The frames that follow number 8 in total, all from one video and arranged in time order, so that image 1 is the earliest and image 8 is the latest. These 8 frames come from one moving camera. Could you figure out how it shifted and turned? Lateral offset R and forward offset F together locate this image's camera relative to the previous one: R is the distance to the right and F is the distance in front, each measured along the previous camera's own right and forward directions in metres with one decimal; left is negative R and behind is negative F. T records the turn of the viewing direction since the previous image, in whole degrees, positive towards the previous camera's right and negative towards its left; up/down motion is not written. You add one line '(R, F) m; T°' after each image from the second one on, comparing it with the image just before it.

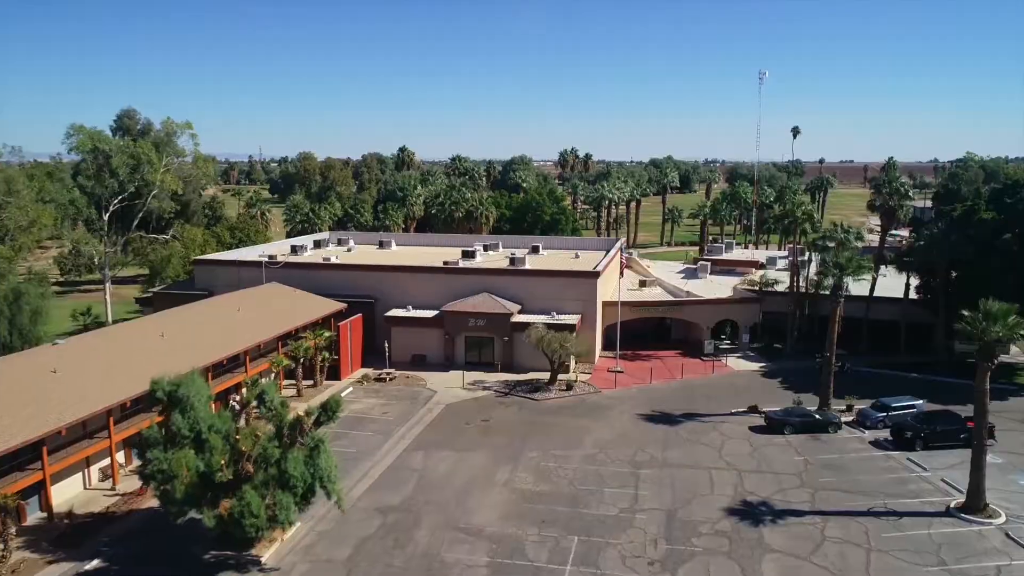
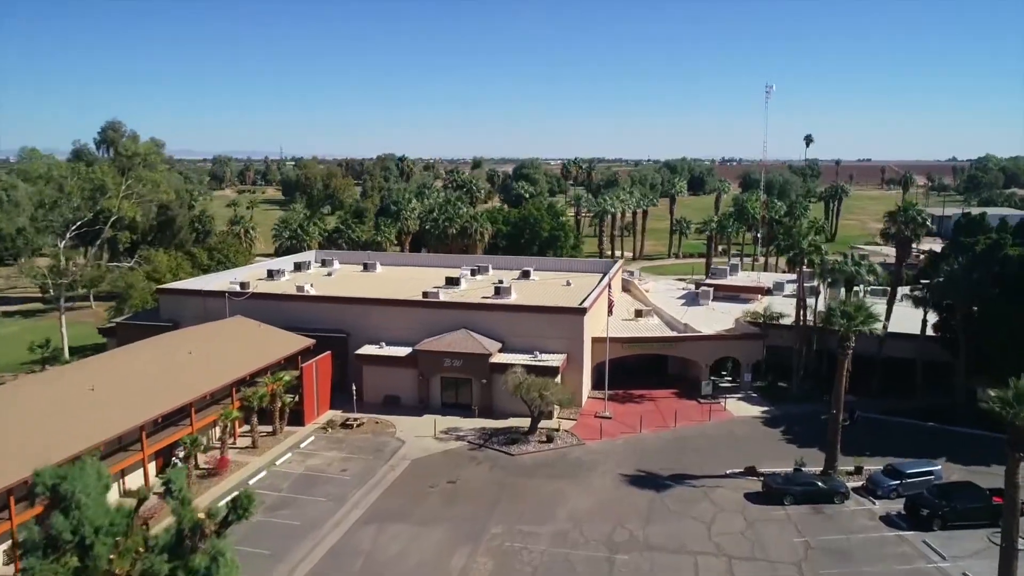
(+1.7, +3.1) m; -1°
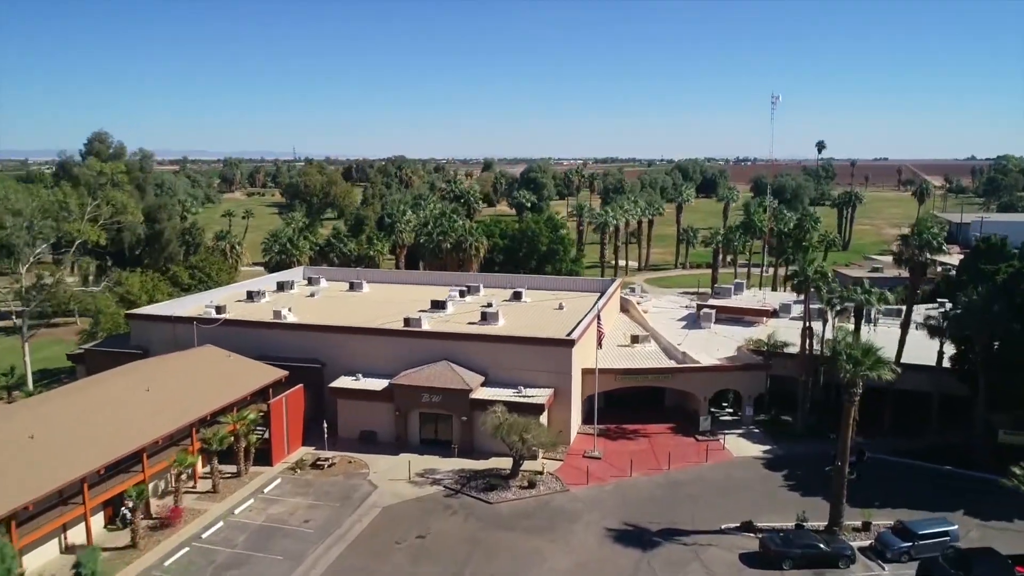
(+1.3, +2.3) m; -1°
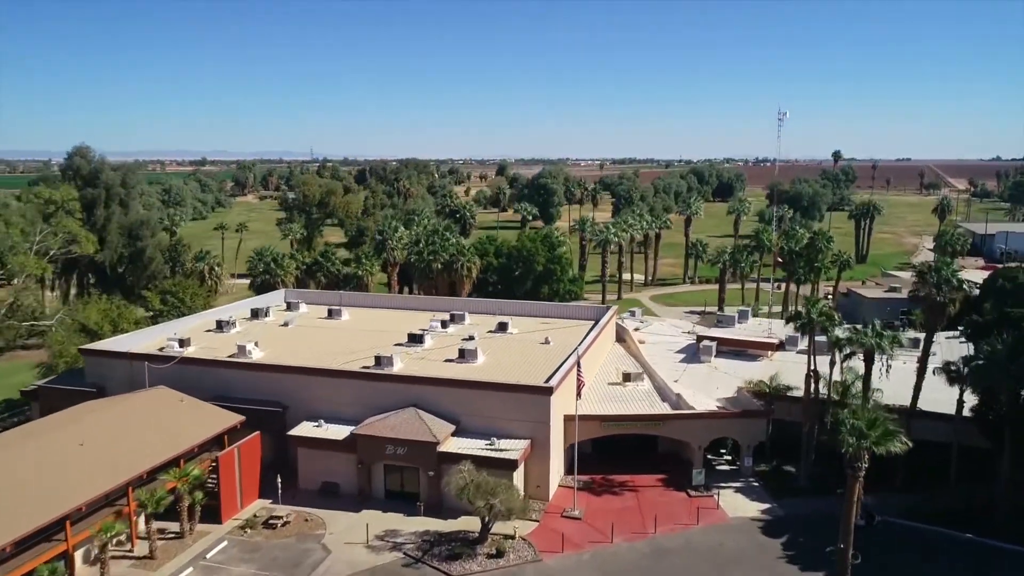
(+1.8, +2.9) m; -1°
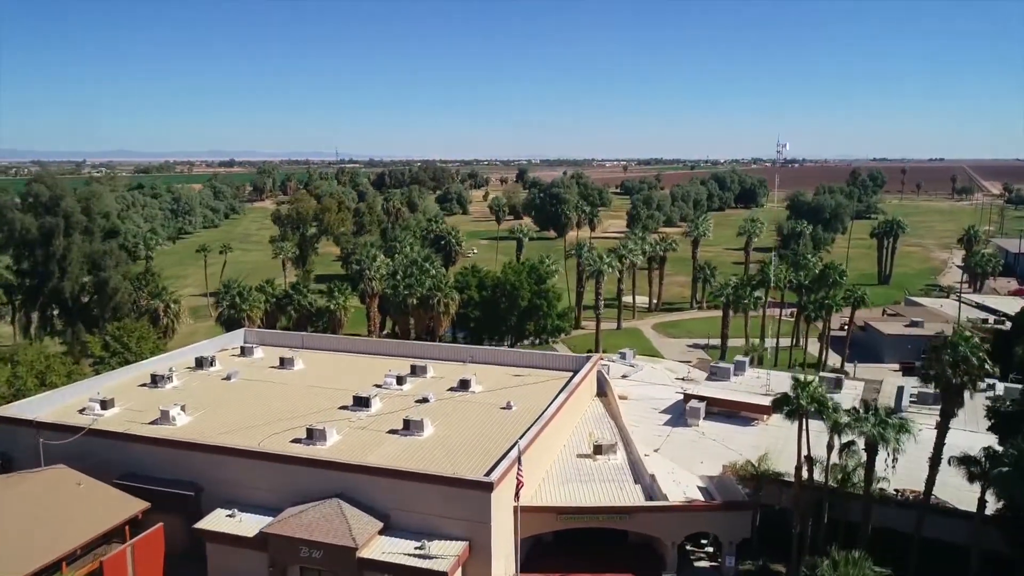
(+3.1, +4.4) m; -2°
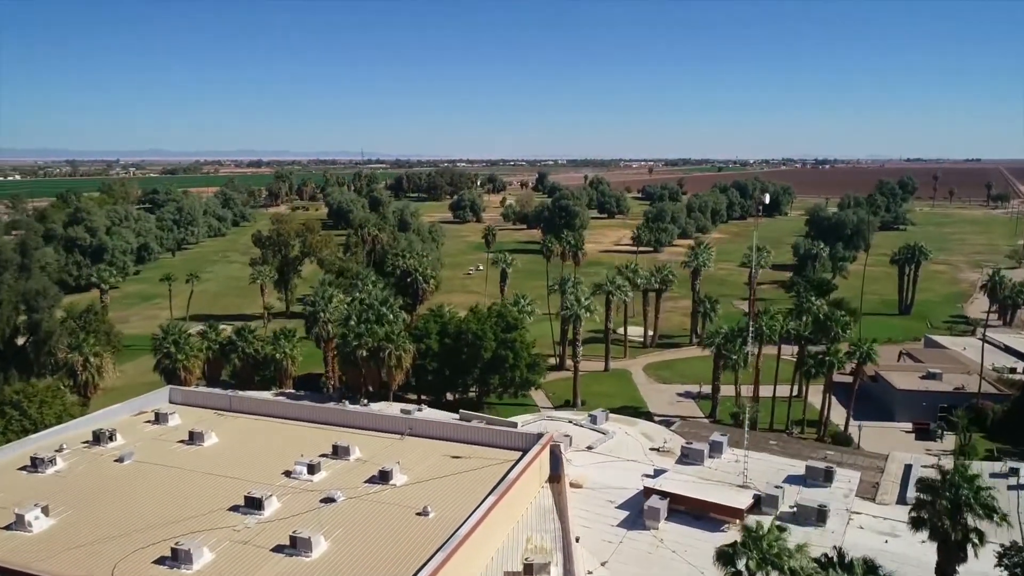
(+4.2, +5.5) m; -2°
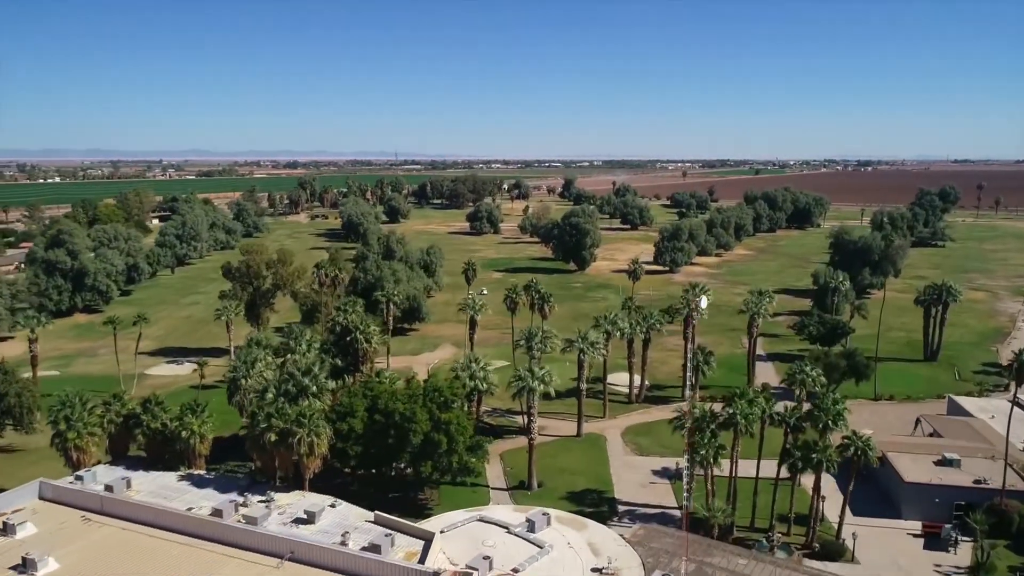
(+5.7, +6.9) m; -3°
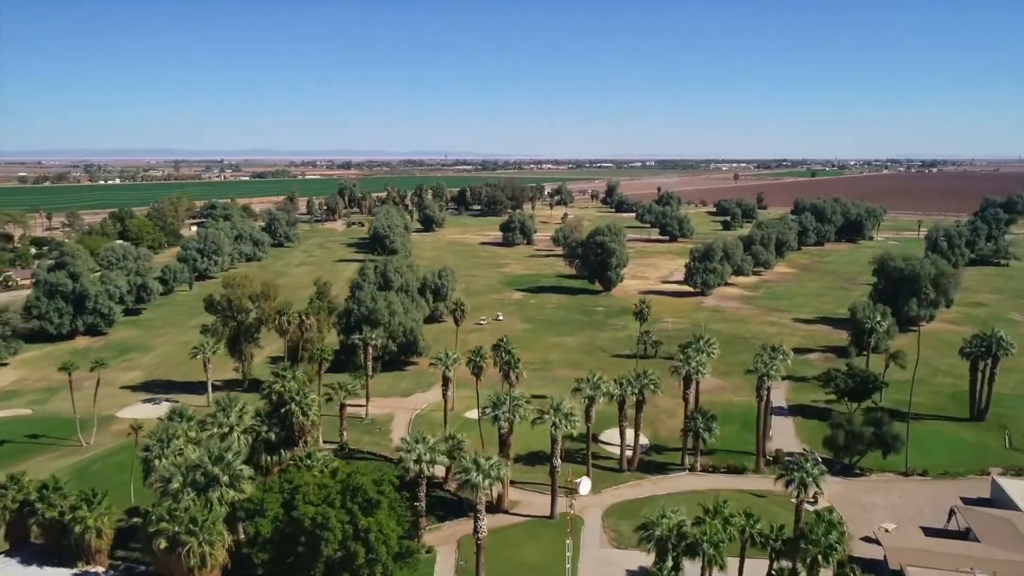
(+5.8, +6.8) m; -4°
